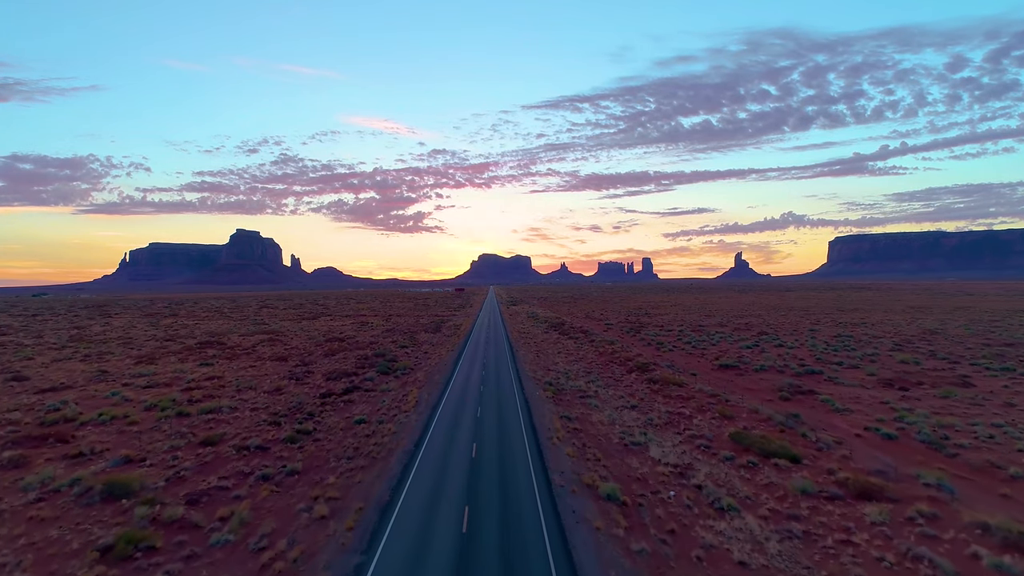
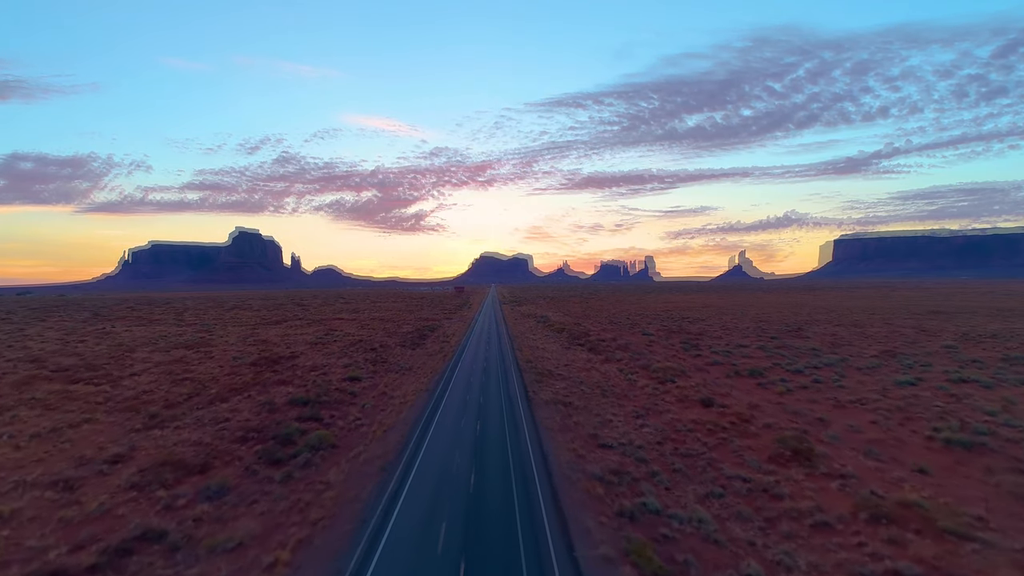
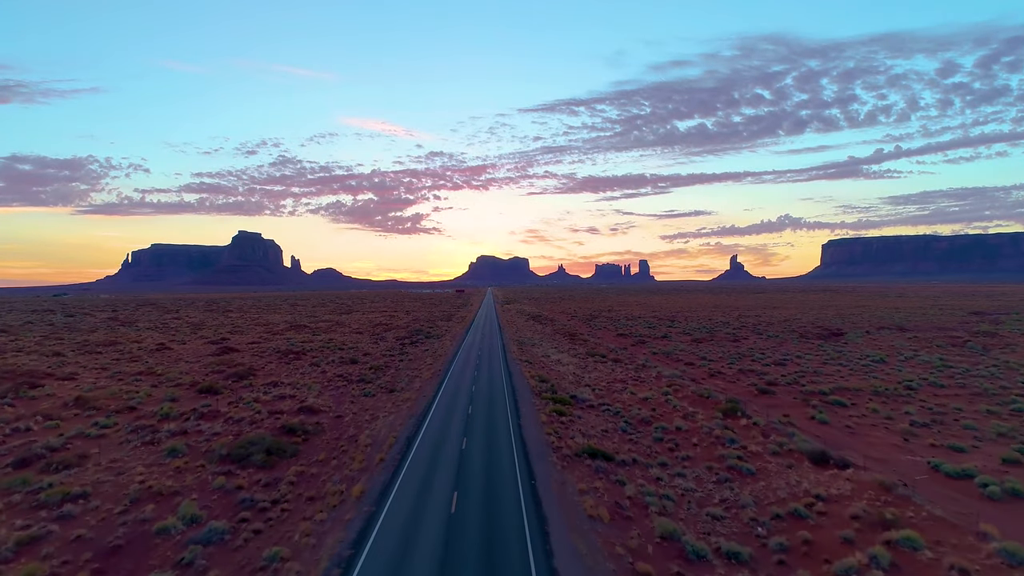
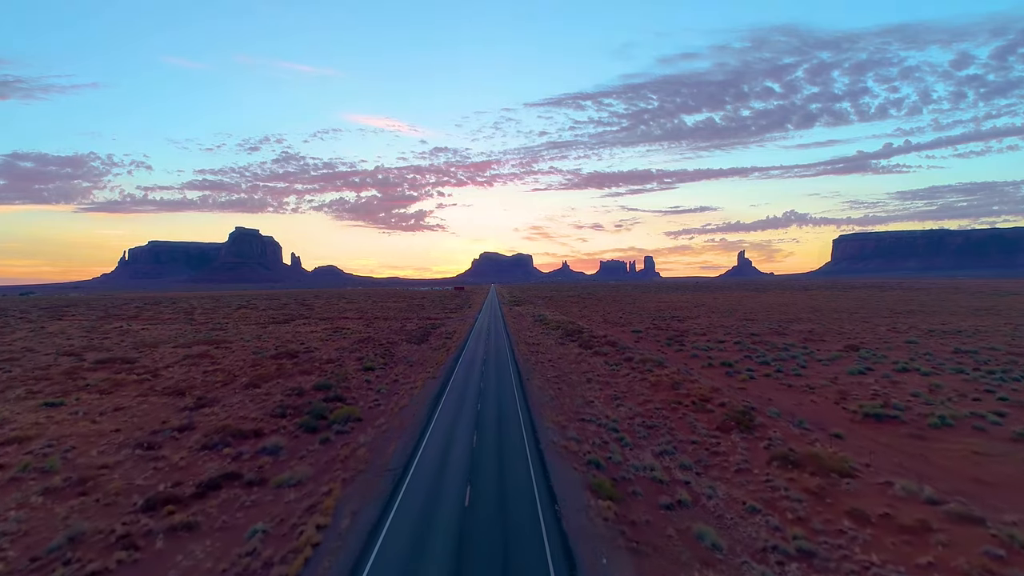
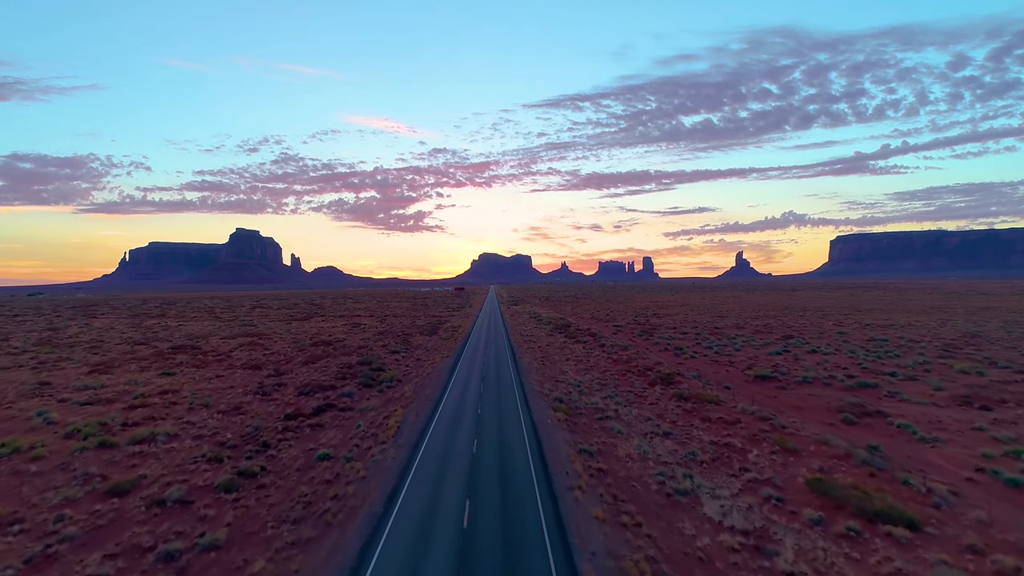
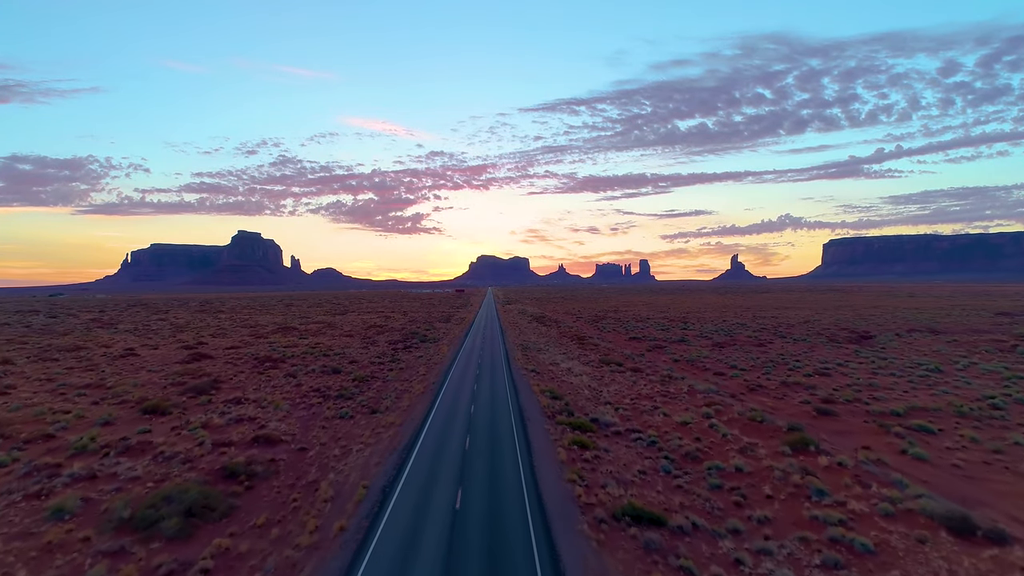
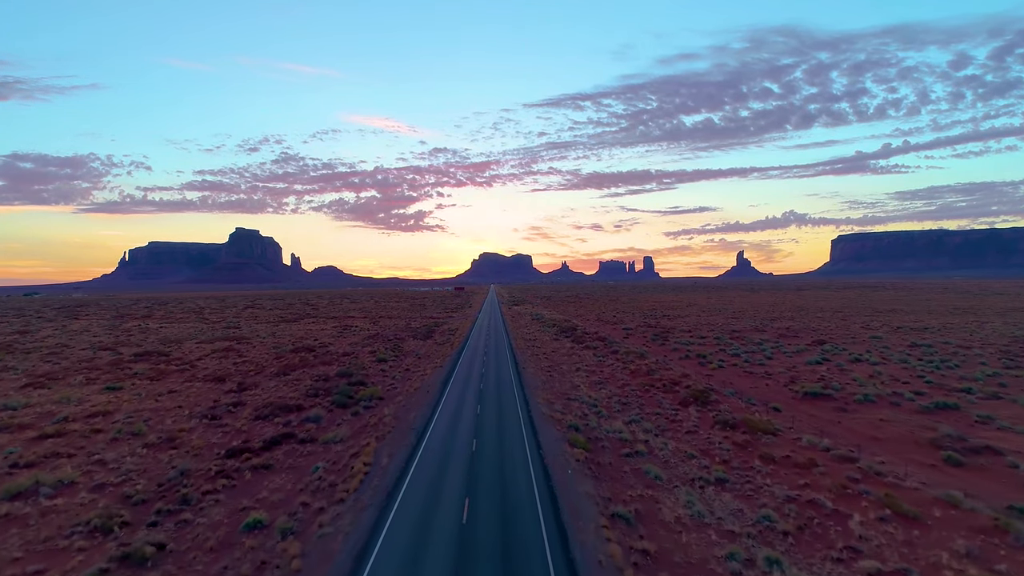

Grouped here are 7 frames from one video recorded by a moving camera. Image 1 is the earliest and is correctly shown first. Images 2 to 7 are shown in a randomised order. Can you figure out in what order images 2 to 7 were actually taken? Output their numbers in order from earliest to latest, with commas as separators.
5, 7, 4, 2, 3, 6
